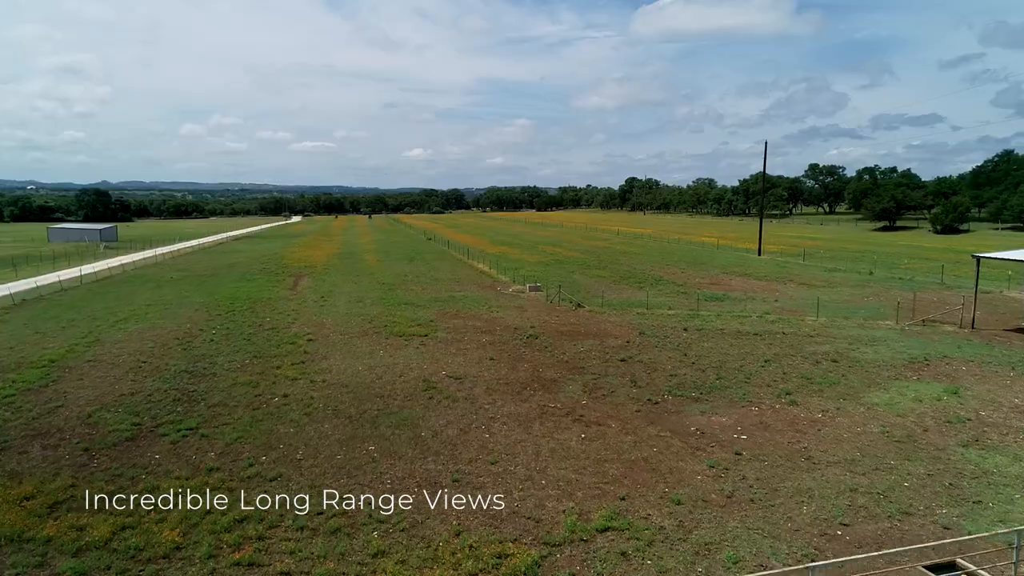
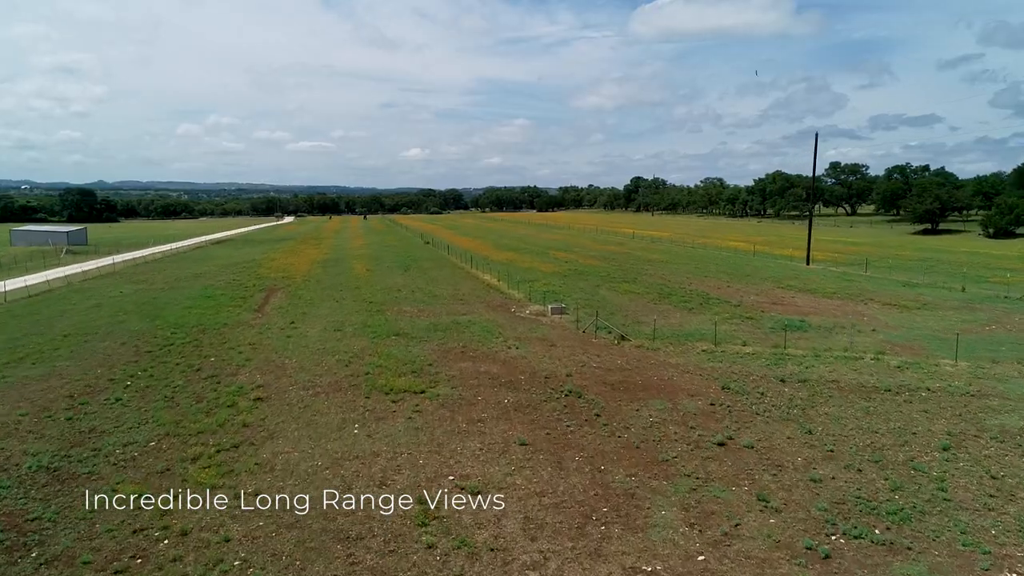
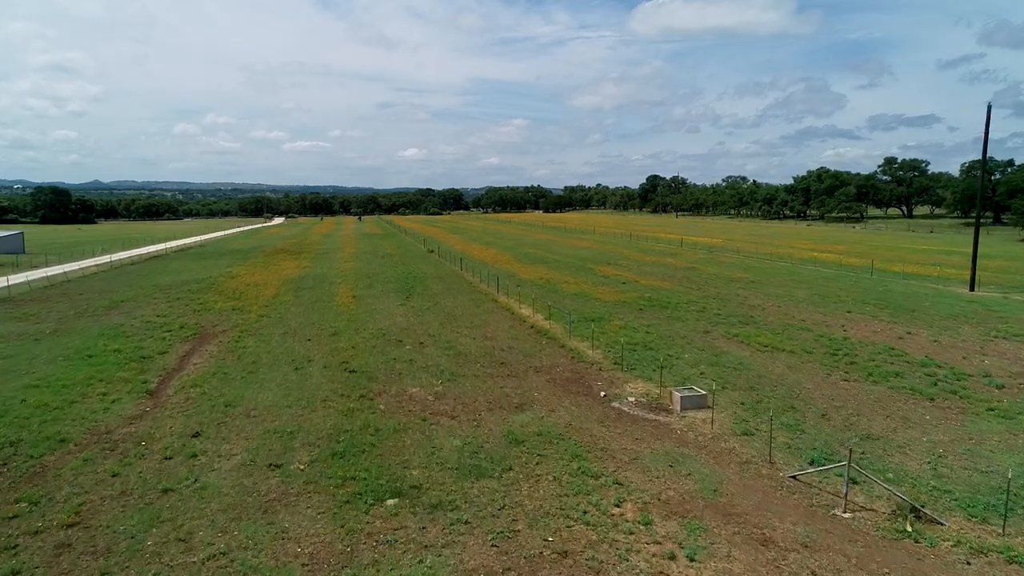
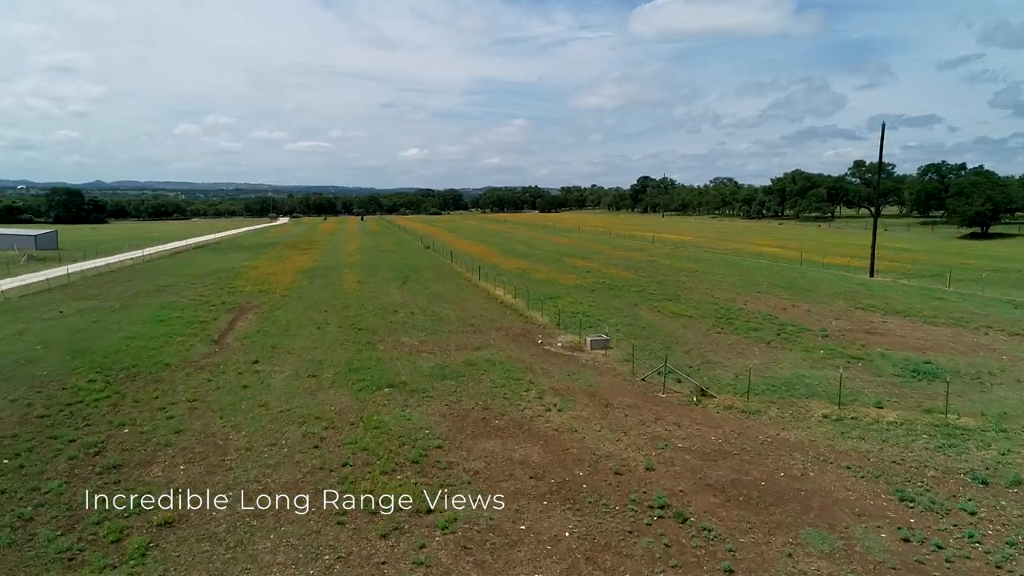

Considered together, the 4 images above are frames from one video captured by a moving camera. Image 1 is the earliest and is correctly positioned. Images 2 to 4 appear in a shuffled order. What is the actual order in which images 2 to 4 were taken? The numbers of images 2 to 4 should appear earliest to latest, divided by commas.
2, 4, 3
